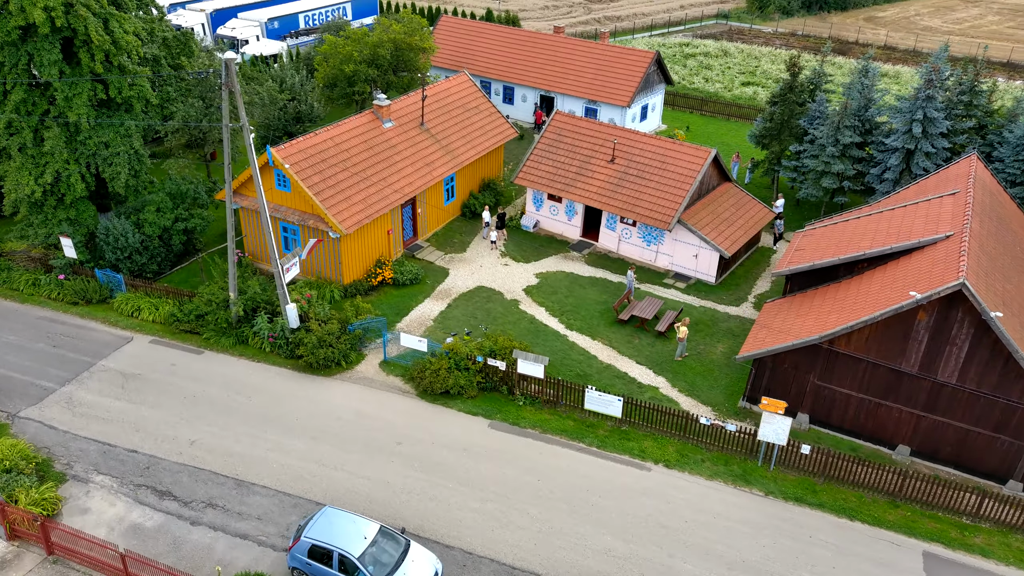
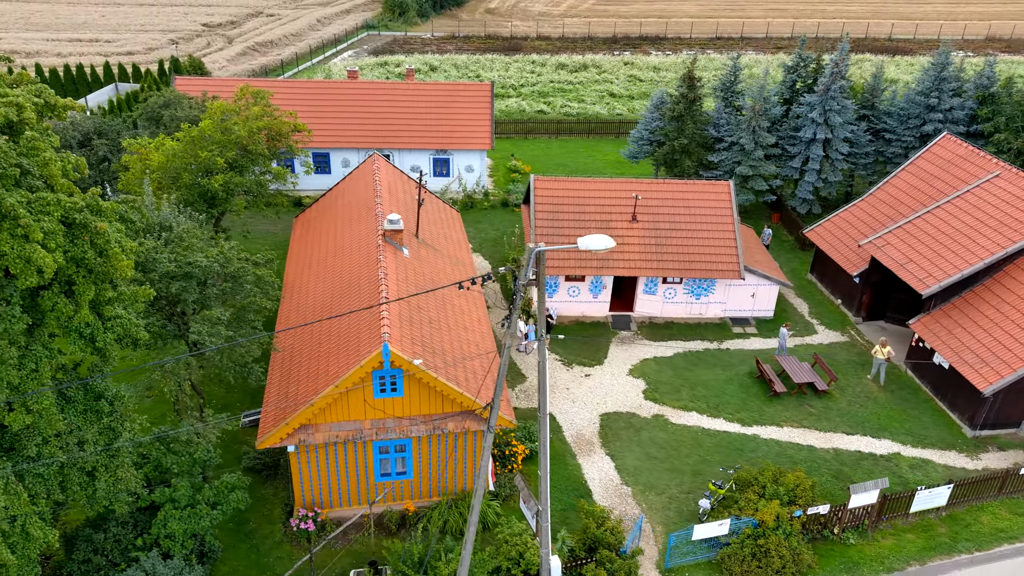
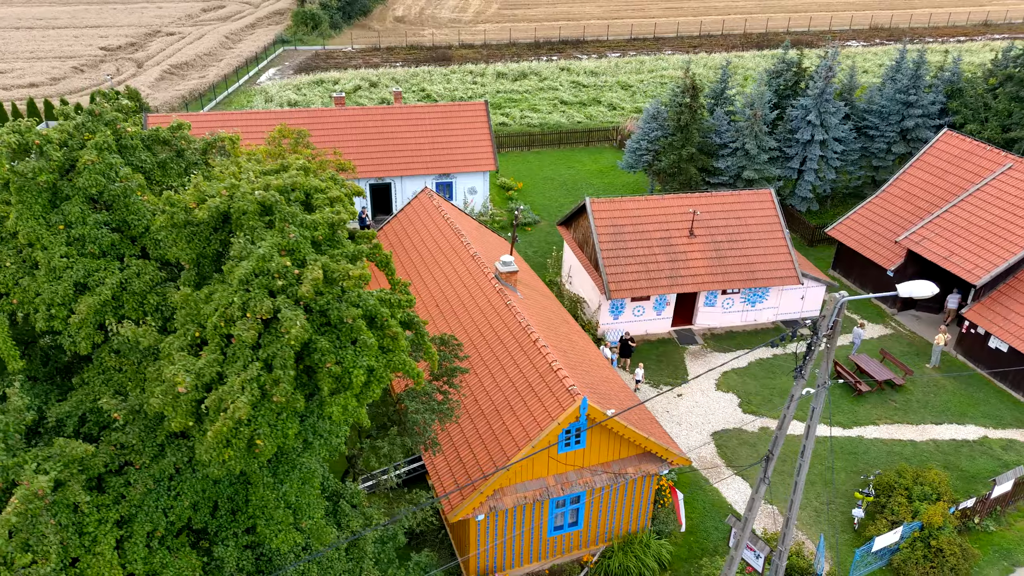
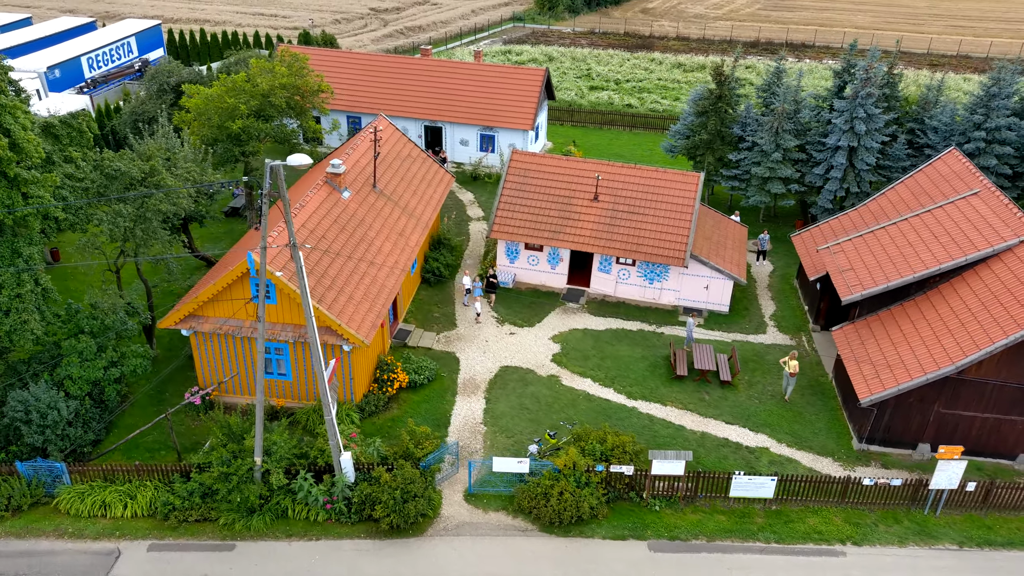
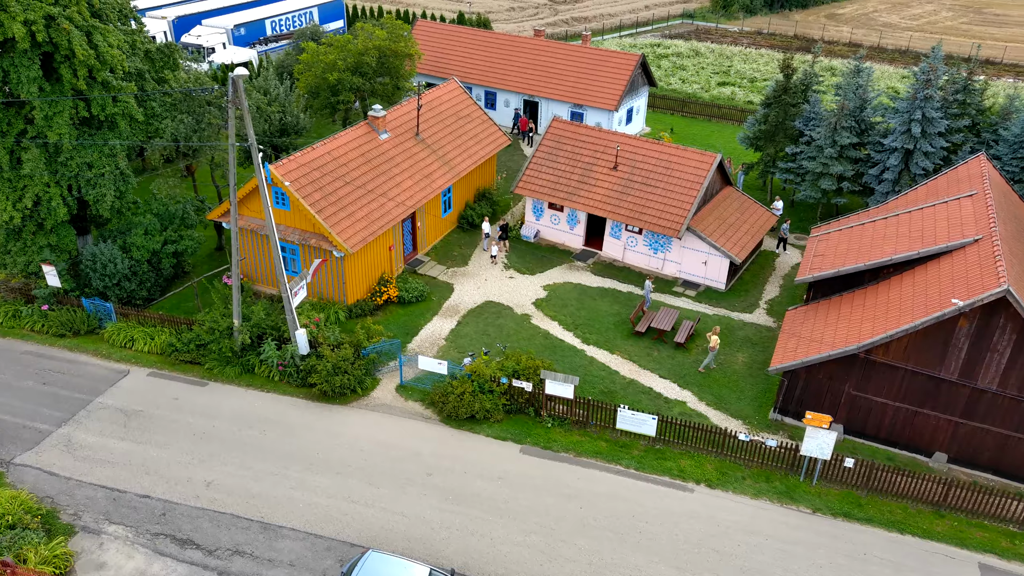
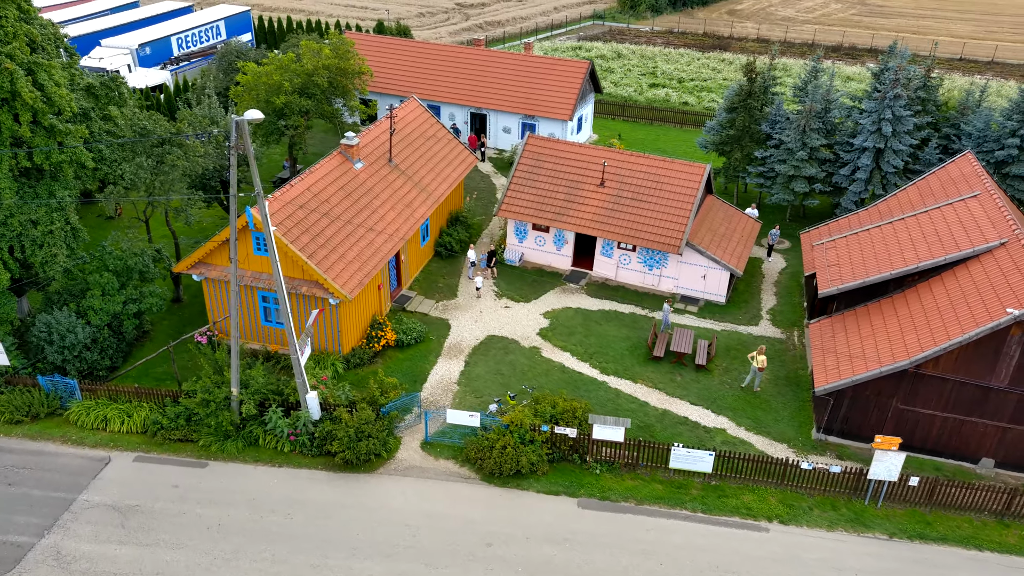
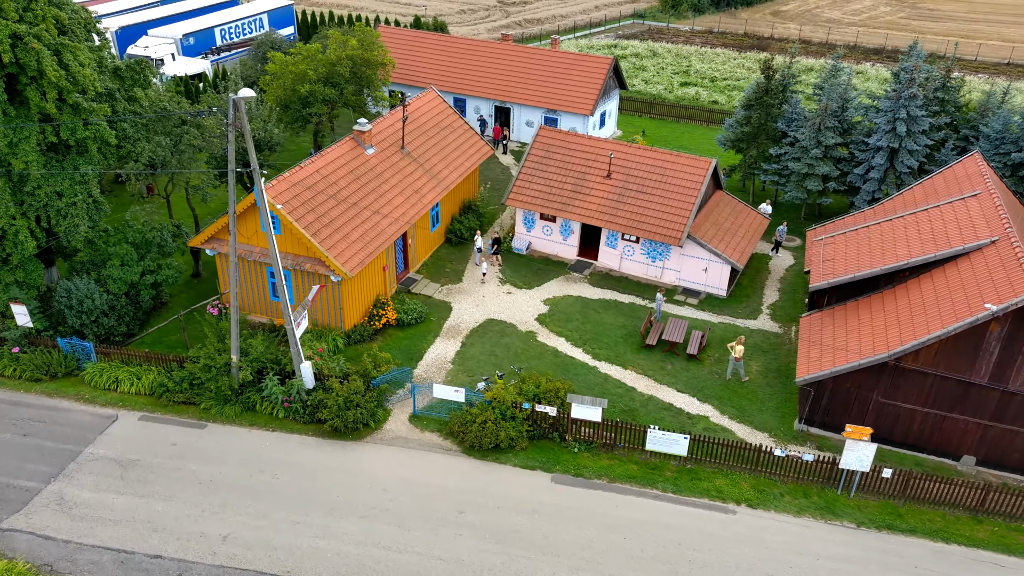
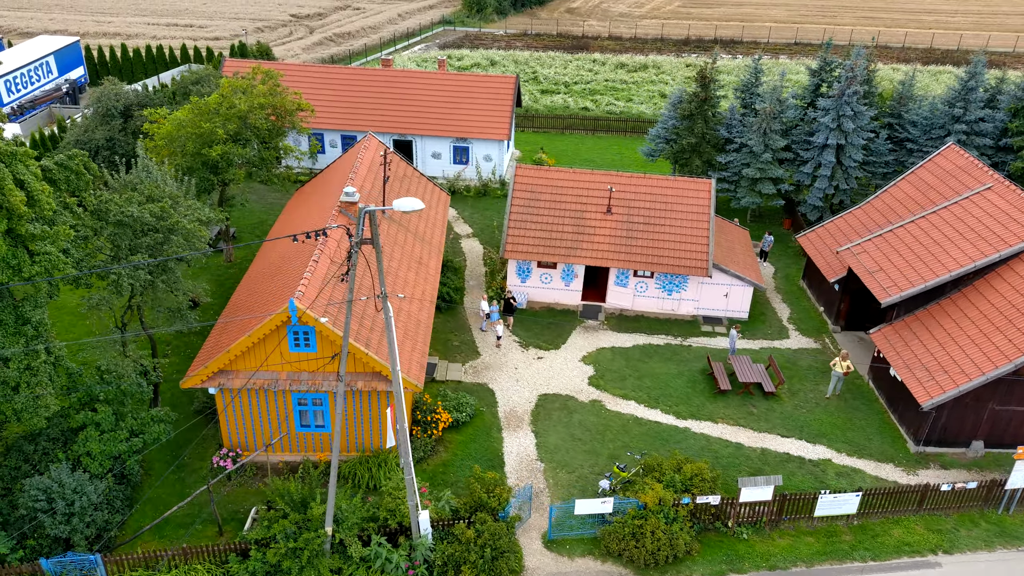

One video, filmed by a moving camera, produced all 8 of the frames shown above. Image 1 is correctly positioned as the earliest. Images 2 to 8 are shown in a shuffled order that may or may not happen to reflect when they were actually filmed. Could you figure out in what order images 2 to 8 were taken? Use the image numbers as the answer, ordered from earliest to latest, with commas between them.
5, 7, 6, 4, 8, 2, 3
